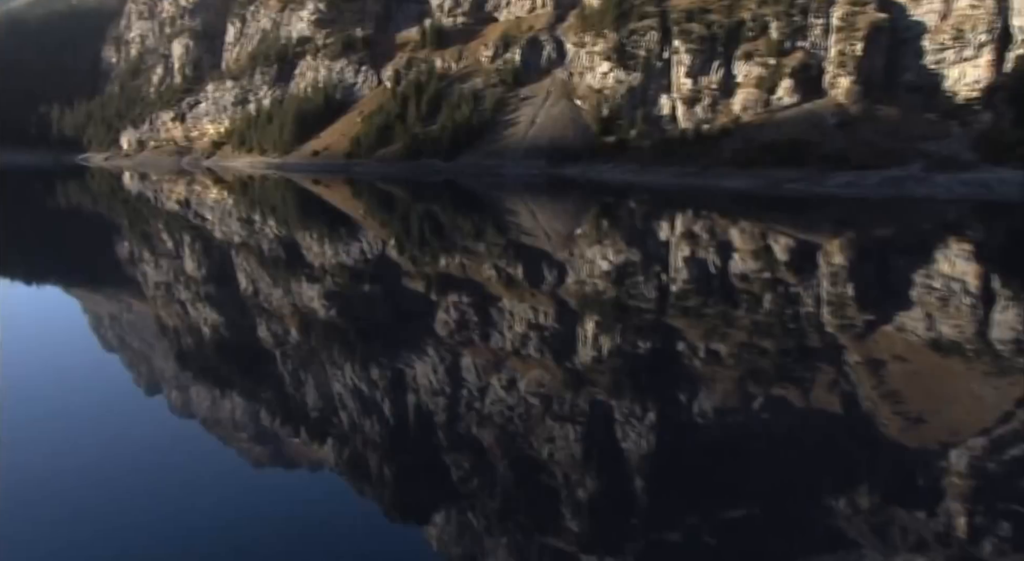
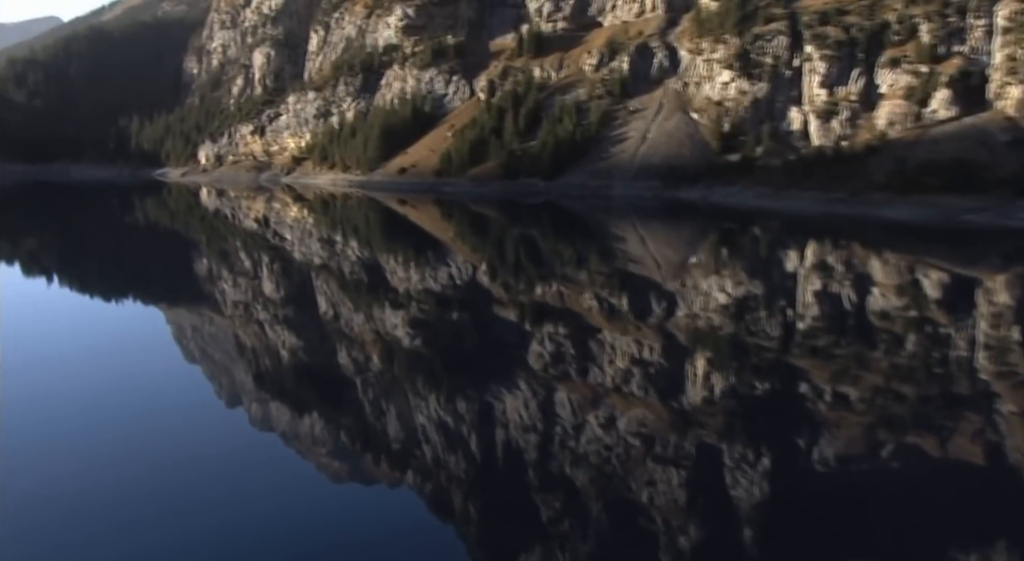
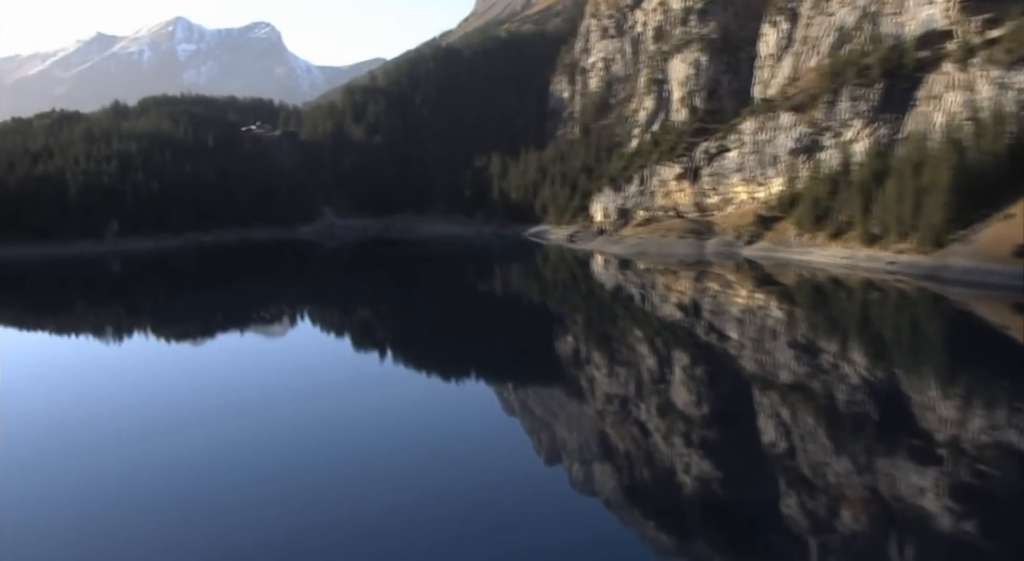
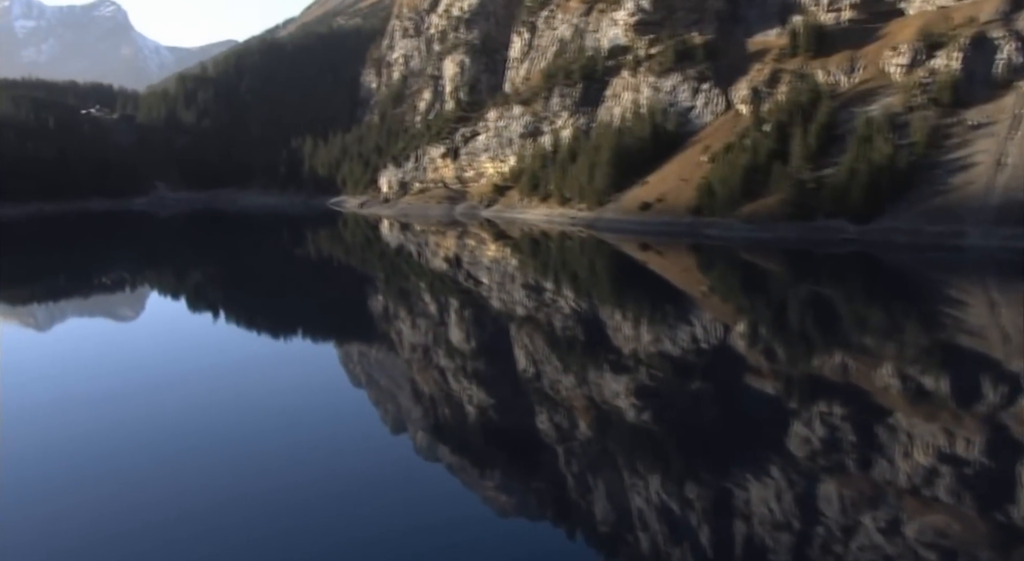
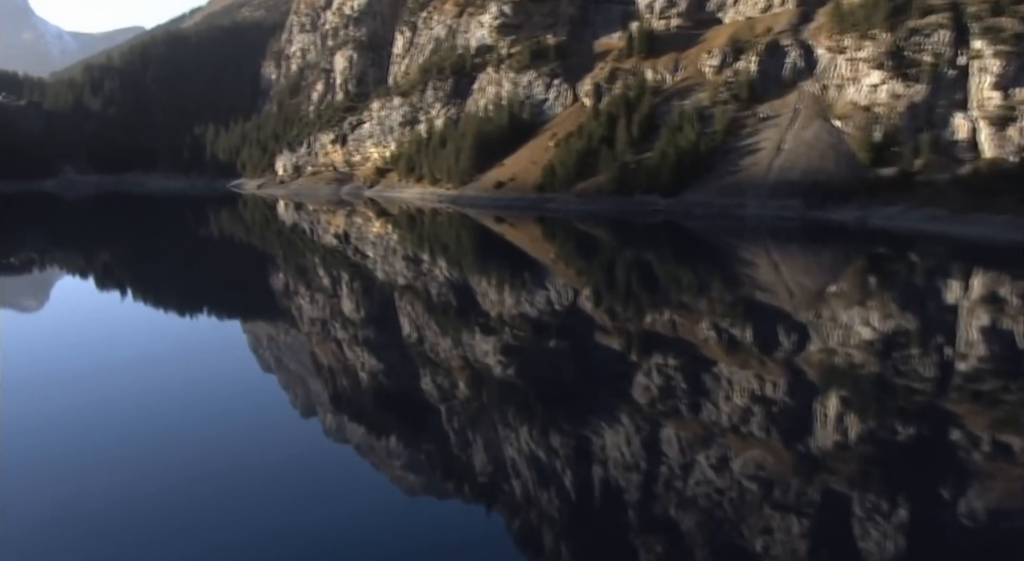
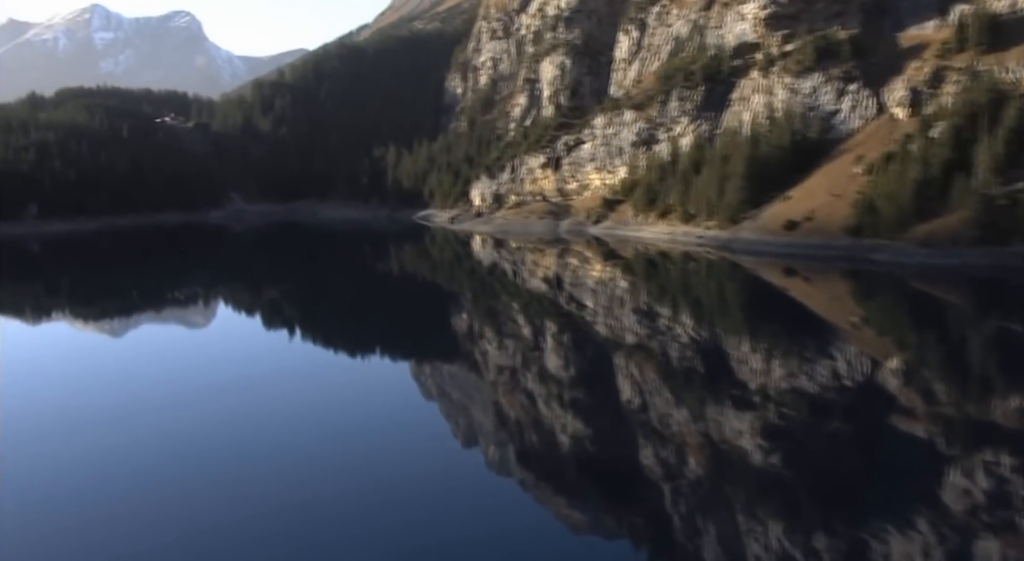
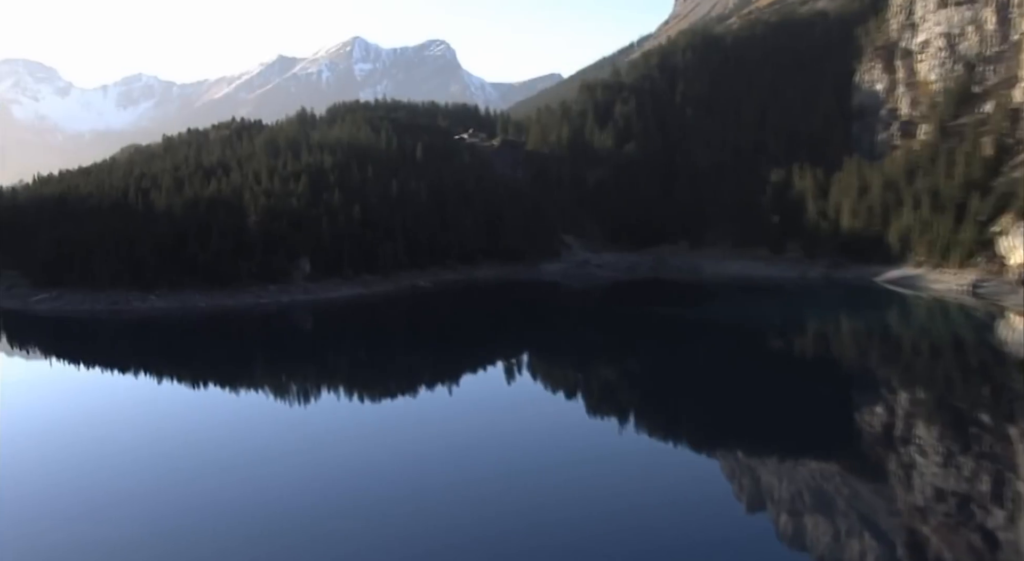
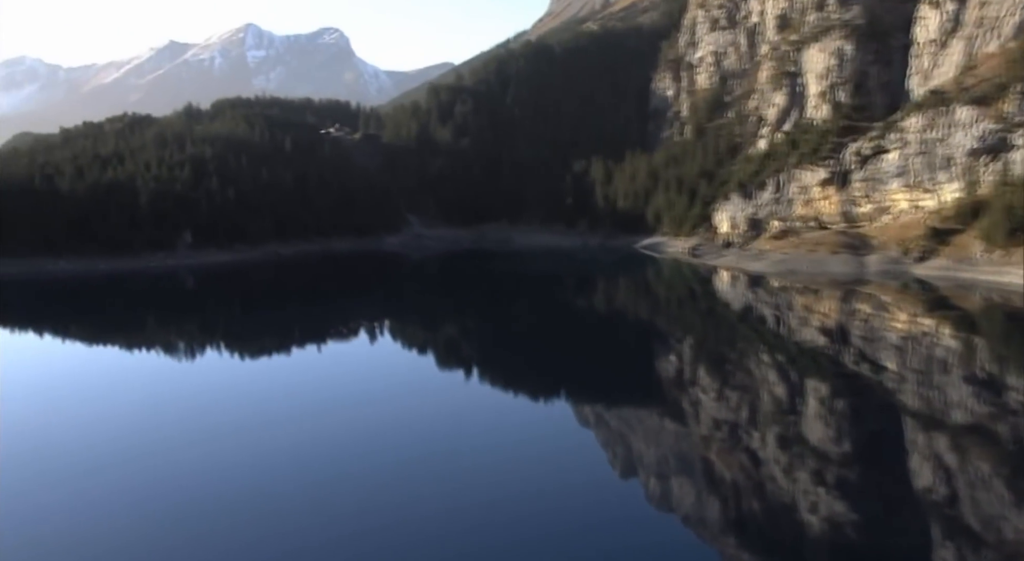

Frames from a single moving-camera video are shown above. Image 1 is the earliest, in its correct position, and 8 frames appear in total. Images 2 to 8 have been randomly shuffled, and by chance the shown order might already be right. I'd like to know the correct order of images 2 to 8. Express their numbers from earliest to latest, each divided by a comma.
2, 5, 4, 6, 3, 8, 7
